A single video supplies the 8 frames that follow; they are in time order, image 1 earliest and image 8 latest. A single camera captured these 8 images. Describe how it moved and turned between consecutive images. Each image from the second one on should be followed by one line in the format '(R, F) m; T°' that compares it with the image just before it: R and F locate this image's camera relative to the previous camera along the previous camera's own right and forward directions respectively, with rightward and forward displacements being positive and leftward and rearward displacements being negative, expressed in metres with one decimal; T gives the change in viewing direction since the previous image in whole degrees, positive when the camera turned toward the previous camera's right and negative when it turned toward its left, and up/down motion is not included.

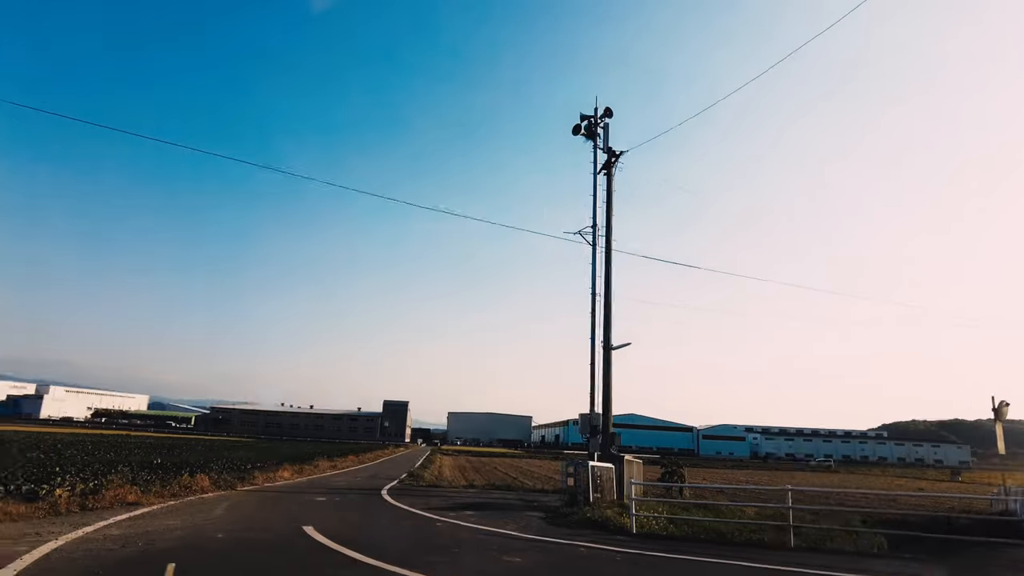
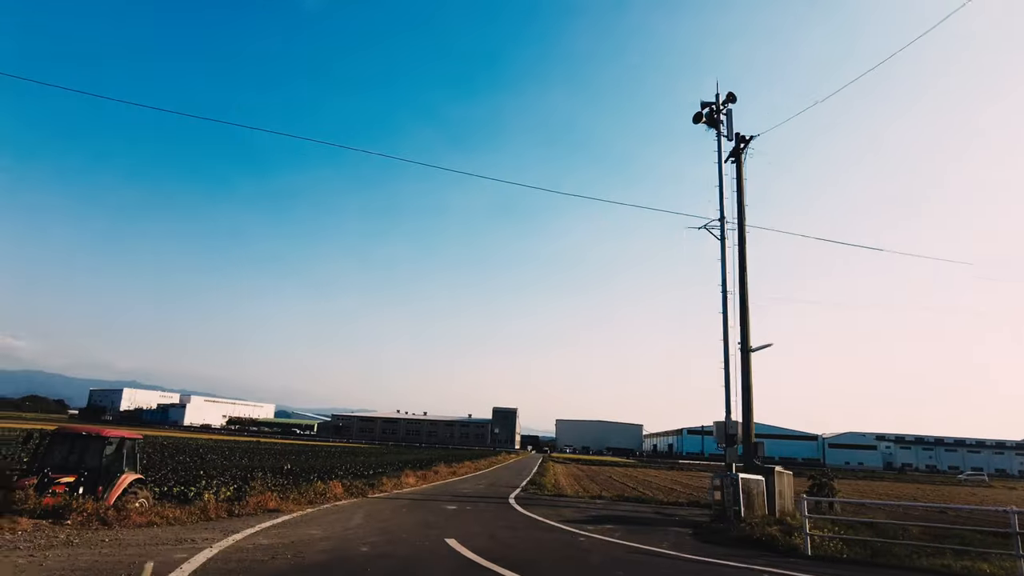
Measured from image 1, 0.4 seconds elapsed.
(-1.7, +2.1) m; -10°
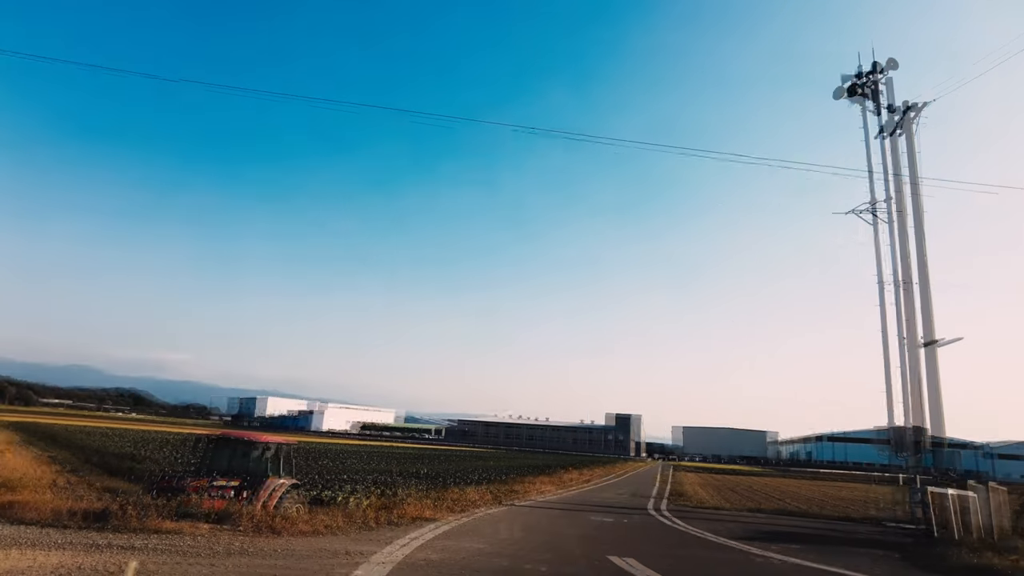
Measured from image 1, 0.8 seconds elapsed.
(-1.7, +1.8) m; -11°
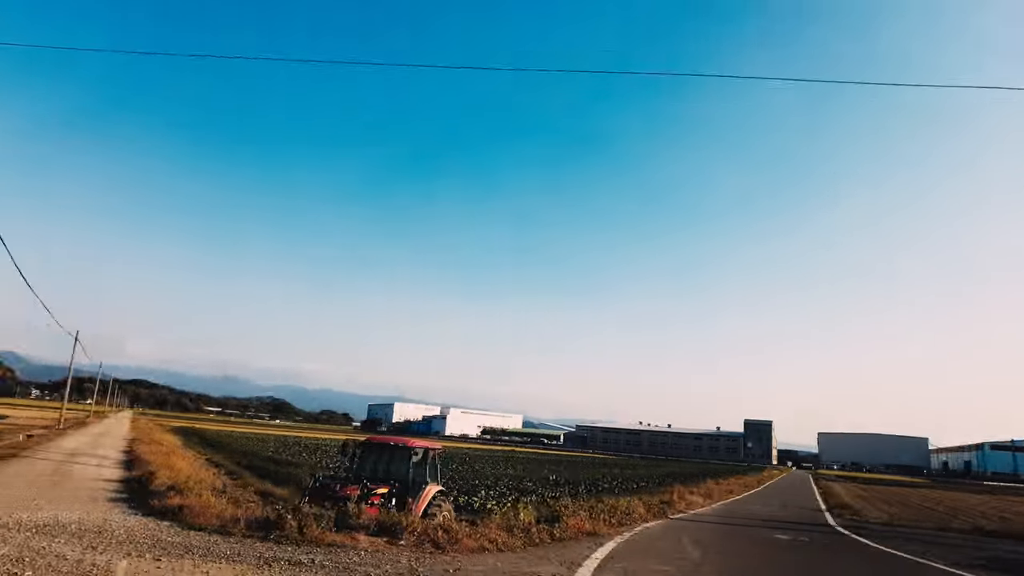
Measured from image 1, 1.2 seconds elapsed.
(-1.5, +1.7) m; -11°
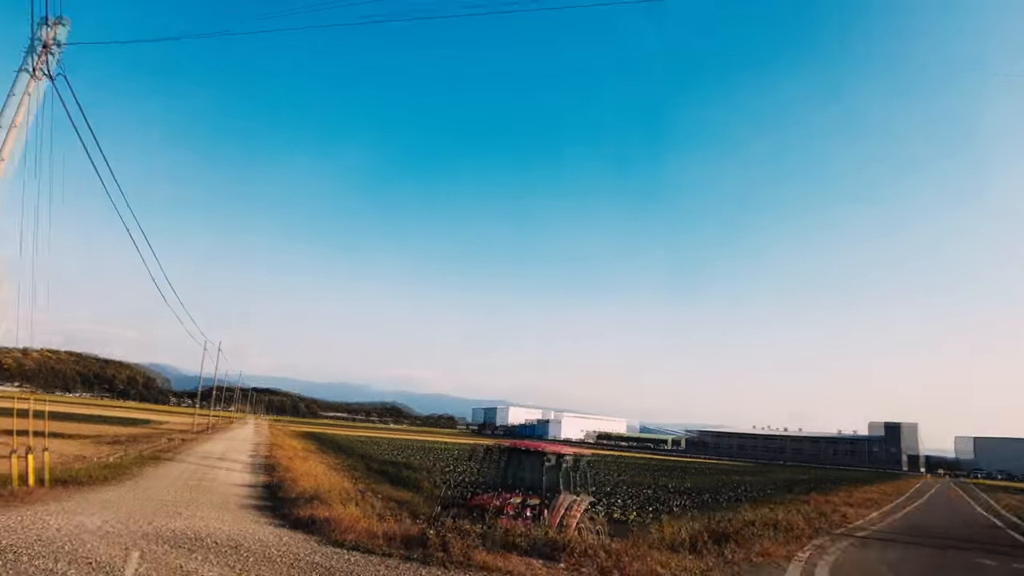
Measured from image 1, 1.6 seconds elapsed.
(-1.0, +1.5) m; -10°
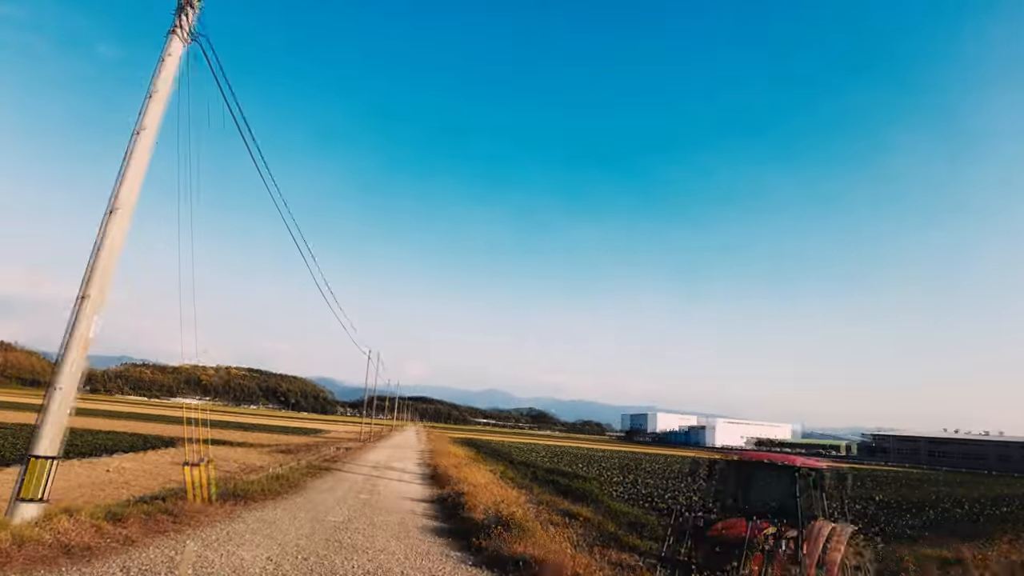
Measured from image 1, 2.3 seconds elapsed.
(-1.7, +2.9) m; -14°
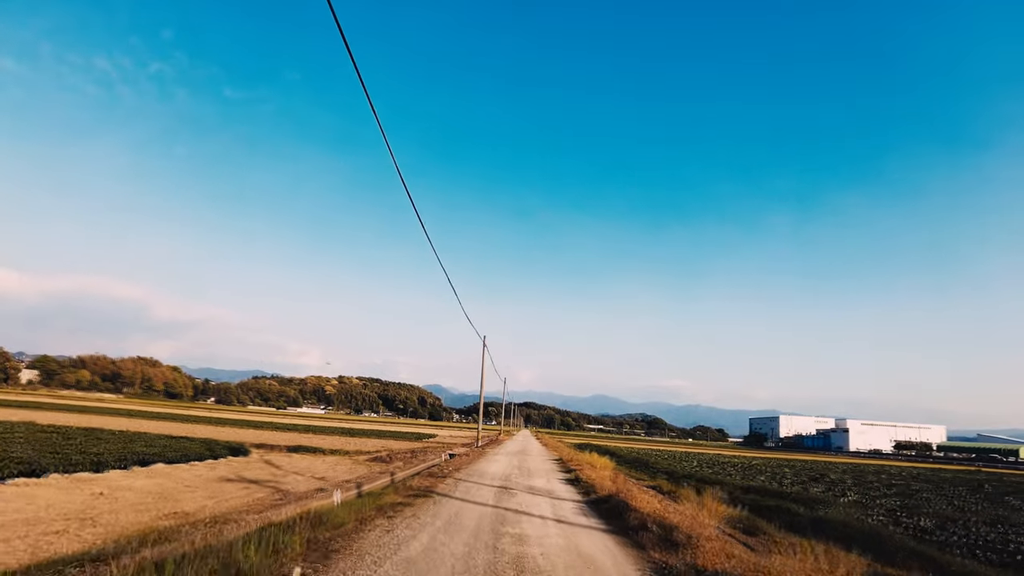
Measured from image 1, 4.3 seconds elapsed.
(-2.6, +9.2) m; -10°
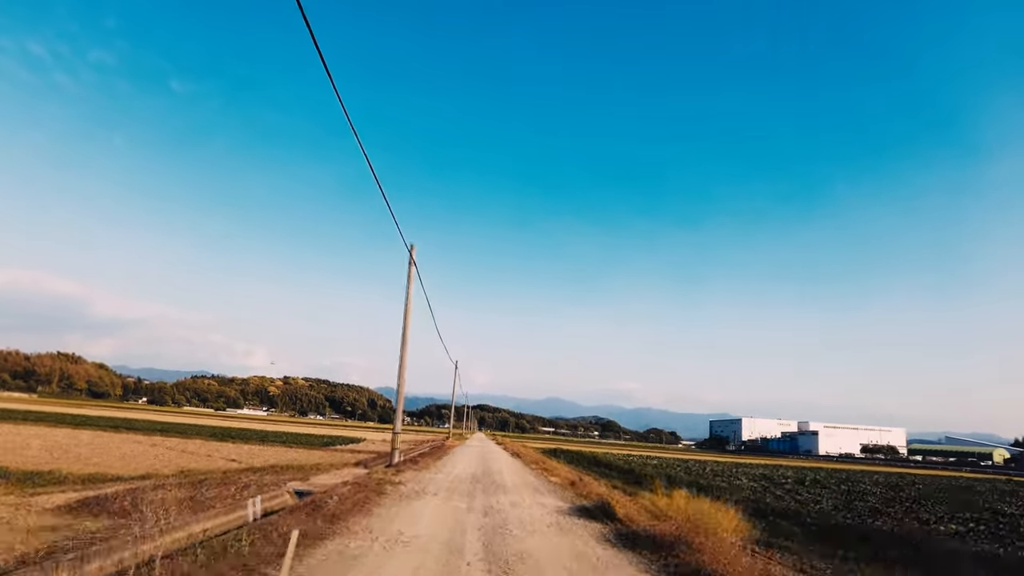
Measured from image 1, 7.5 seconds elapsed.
(0.0, +19.0) m; +4°
